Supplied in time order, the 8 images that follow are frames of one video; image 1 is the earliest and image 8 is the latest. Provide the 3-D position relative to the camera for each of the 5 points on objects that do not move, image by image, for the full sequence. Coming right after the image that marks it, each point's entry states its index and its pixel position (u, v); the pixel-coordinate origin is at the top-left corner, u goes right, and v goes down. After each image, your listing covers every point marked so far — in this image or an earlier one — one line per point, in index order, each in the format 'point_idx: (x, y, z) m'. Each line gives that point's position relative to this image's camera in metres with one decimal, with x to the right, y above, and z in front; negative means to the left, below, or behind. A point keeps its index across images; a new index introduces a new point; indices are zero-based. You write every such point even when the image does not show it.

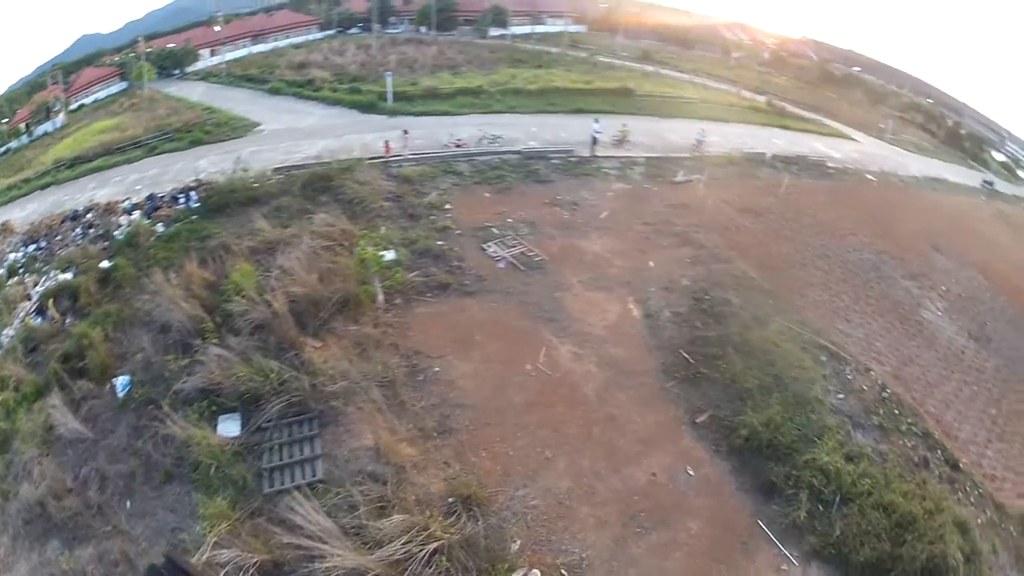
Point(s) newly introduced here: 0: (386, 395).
0: (-2.2, -2.2, +14.1) m
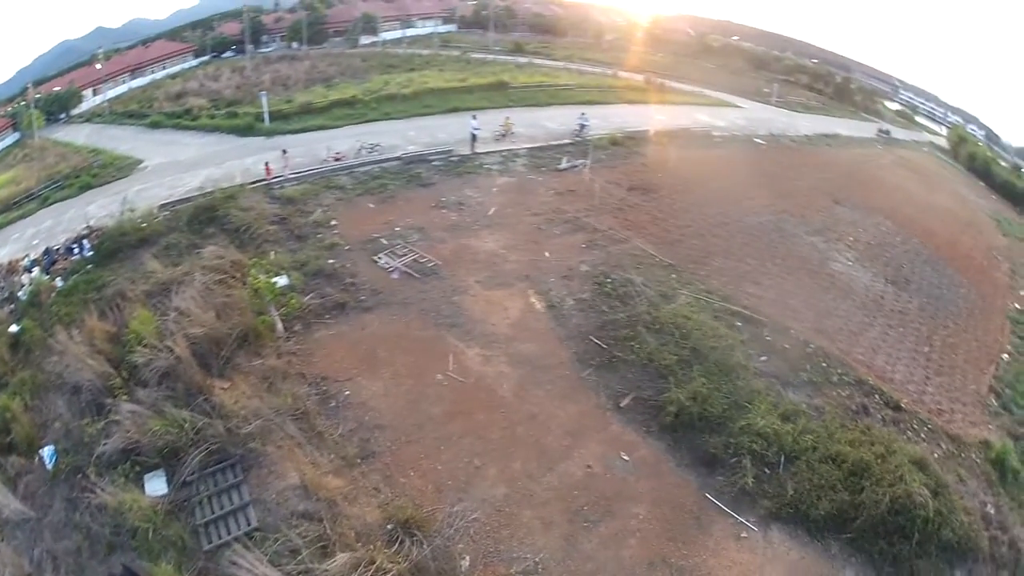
0: (-3.8, -2.6, +12.7) m
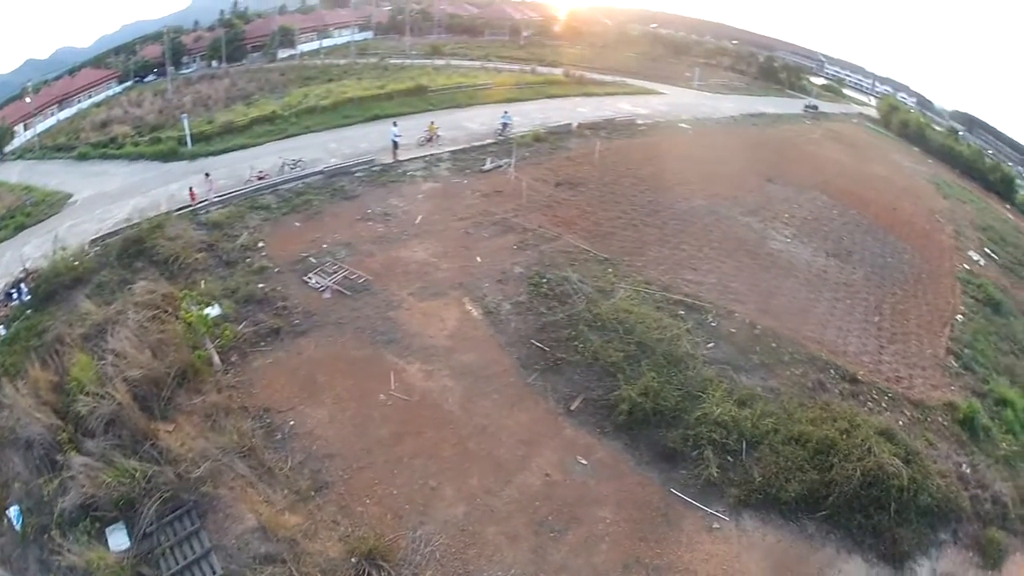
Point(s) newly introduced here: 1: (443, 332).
0: (-4.6, -3.1, +12.0) m
1: (-1.3, -0.9, +13.2) m
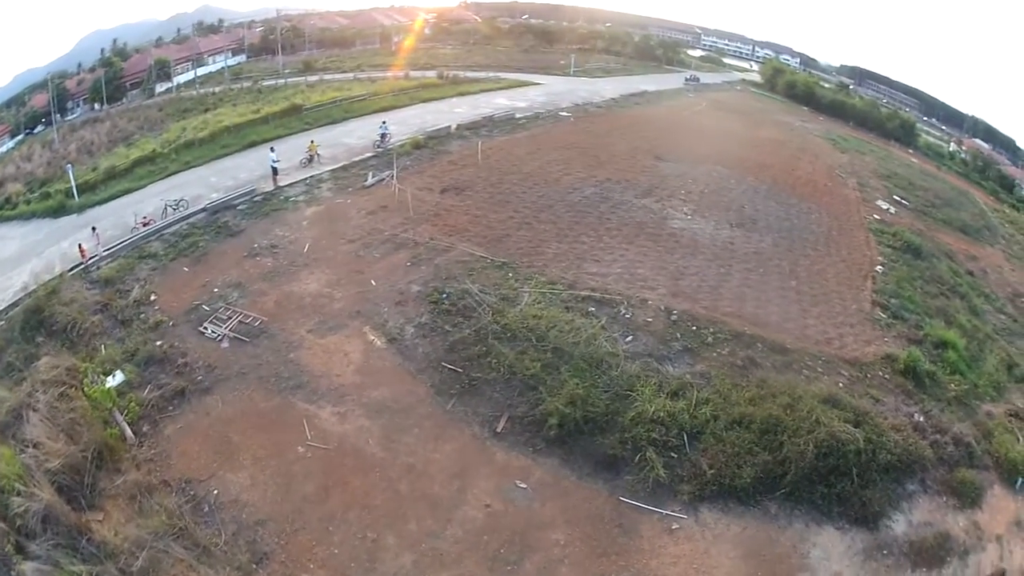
0: (-5.5, -4.3, +11.2) m
1: (-2.7, -1.6, +12.6) m
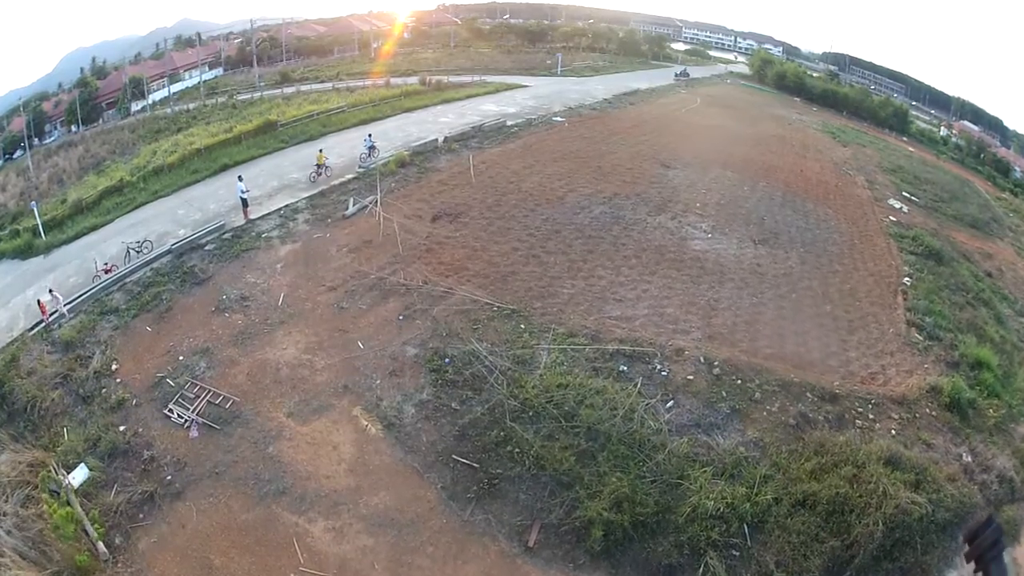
0: (-4.9, -5.6, +9.1) m
1: (-2.3, -2.8, +10.6) m
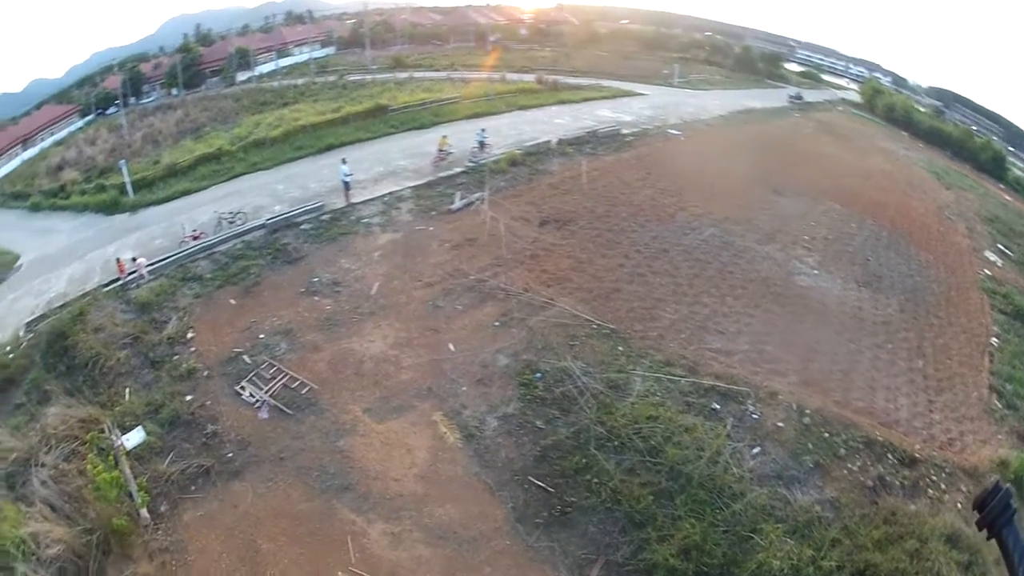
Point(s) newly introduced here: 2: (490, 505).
0: (-4.5, -5.2, +9.1) m
1: (-1.4, -2.8, +10.4) m
2: (-0.3, -3.1, +10.0) m
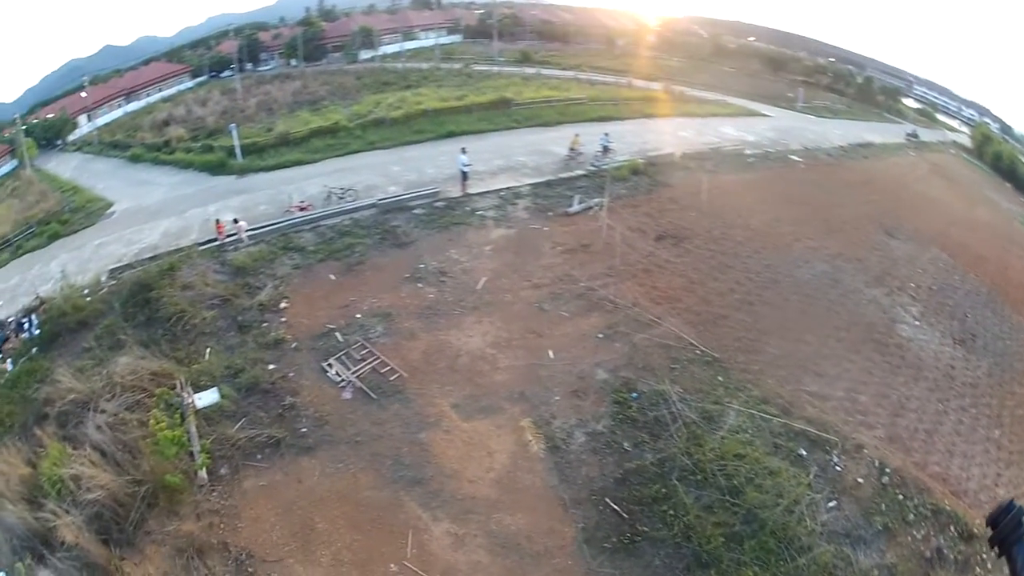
0: (-3.9, -4.7, +8.9) m
1: (-0.4, -2.7, +10.1) m
2: (+0.6, -3.2, +9.7) m
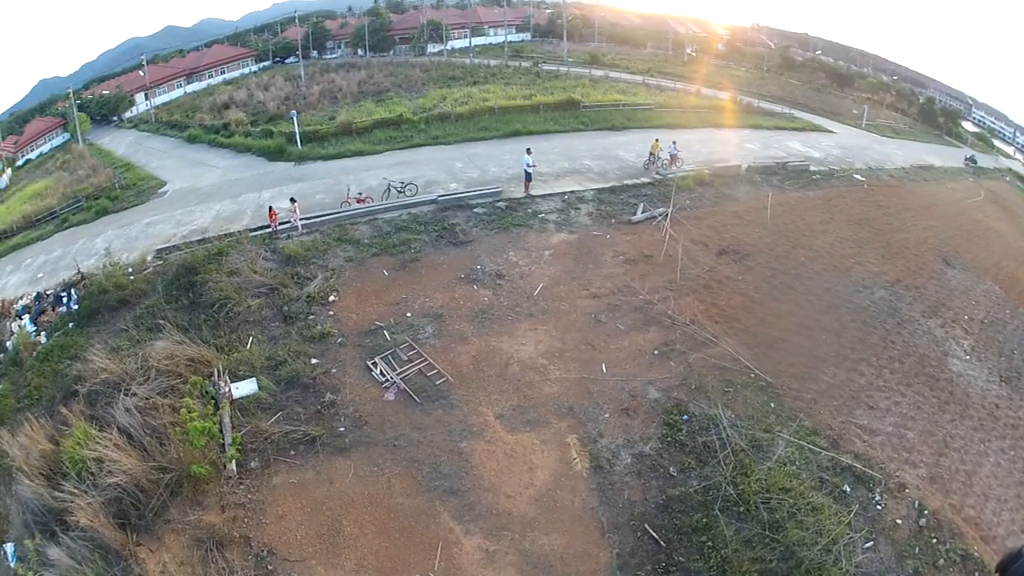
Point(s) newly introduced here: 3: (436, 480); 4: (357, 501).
0: (-3.5, -4.6, +8.6) m
1: (+0.1, -2.8, +9.7) m
2: (+1.1, -3.4, +9.2) m
3: (-1.2, -2.7, +9.6) m
4: (-2.1, -2.9, +9.3) m
